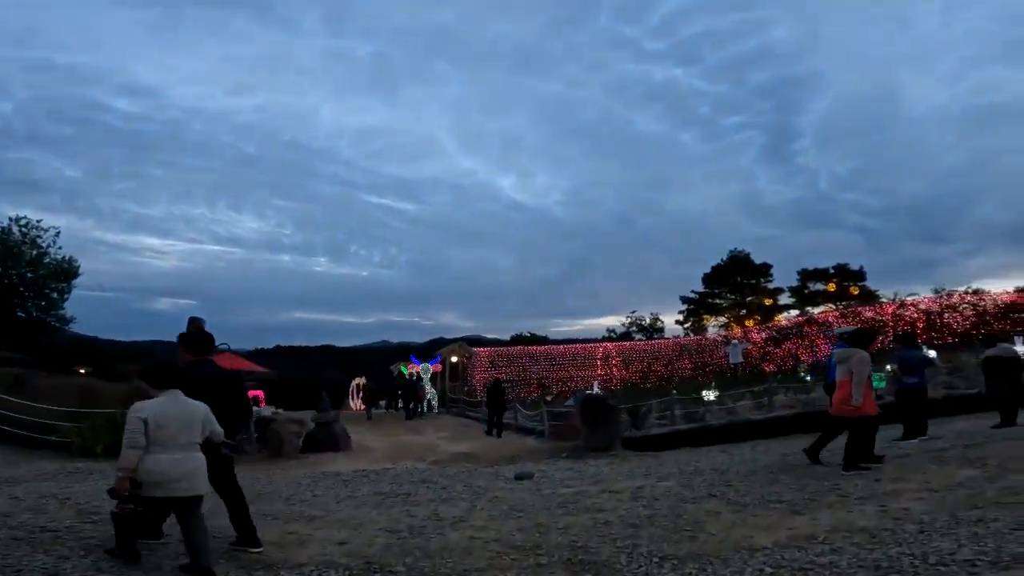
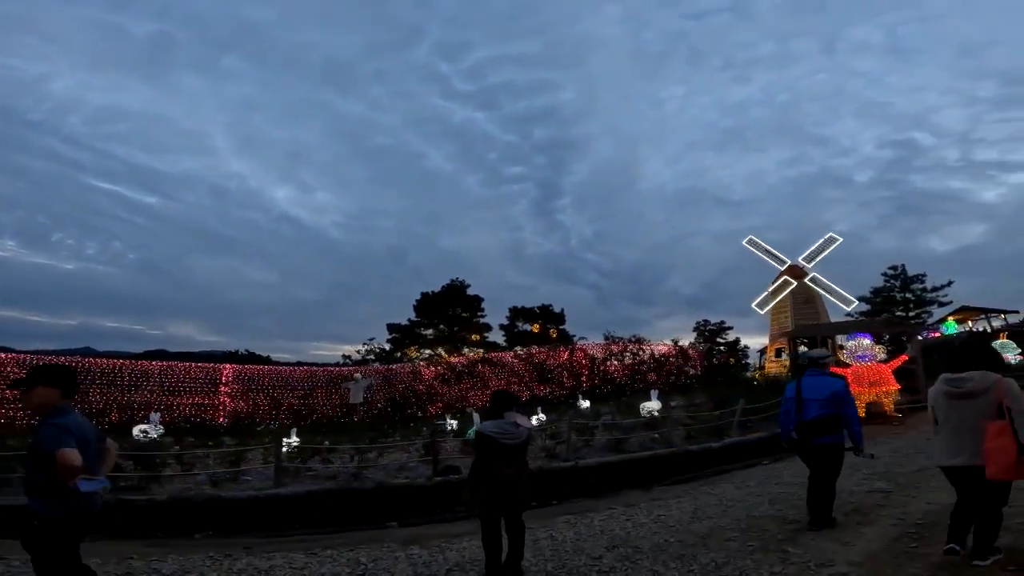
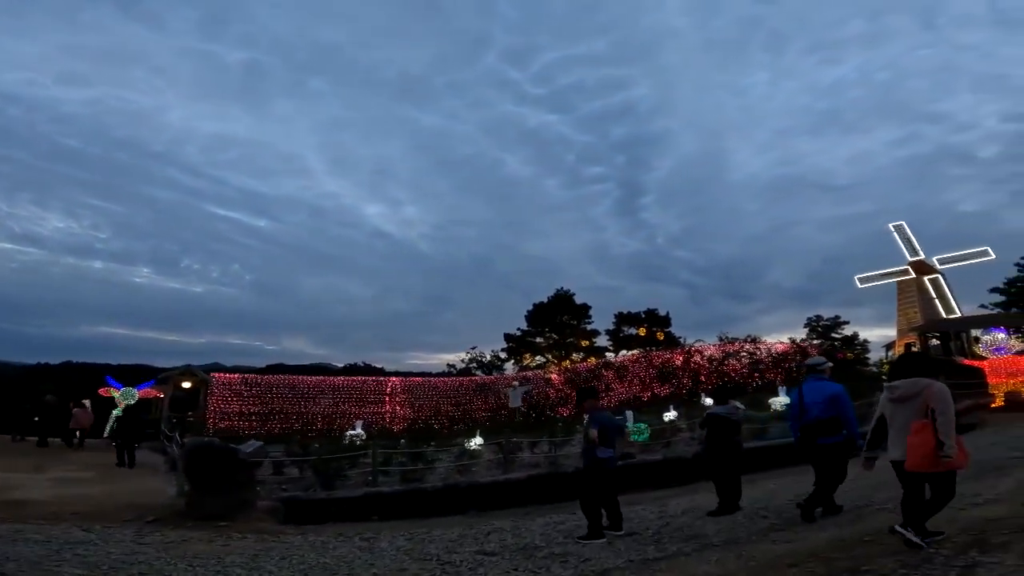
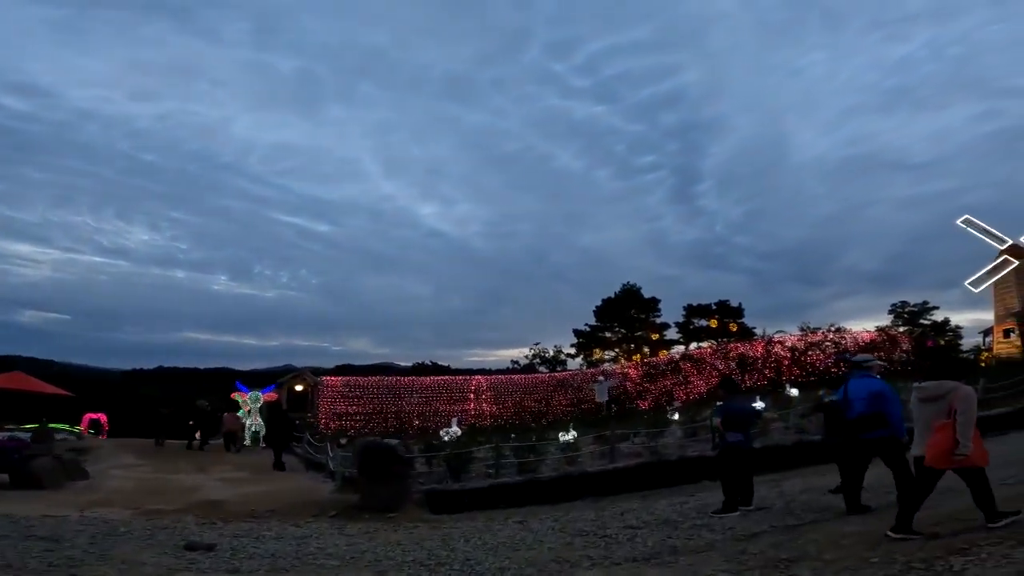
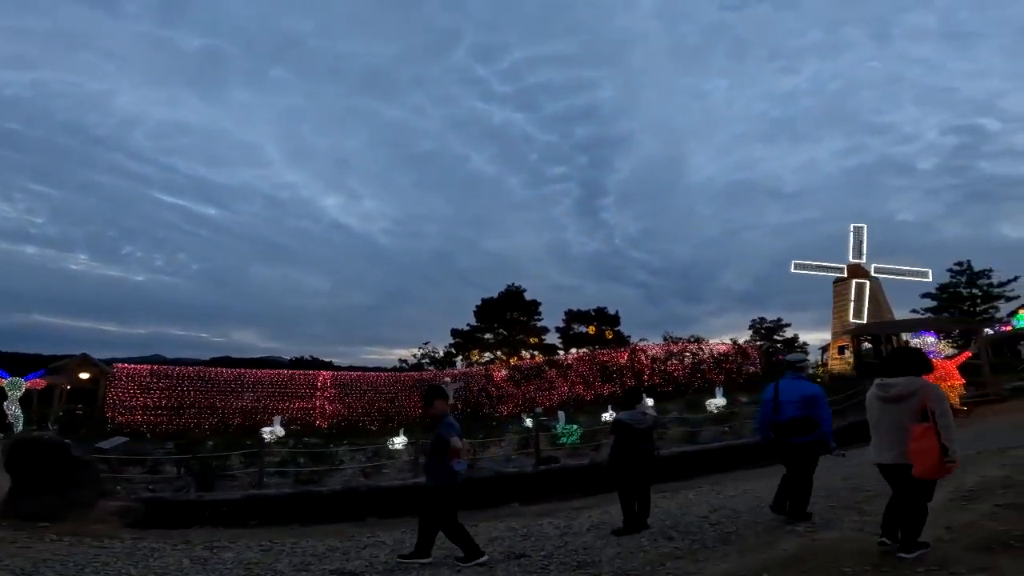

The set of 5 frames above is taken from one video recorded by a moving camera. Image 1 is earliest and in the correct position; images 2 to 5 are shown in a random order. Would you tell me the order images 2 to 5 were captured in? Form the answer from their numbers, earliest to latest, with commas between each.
4, 3, 5, 2
